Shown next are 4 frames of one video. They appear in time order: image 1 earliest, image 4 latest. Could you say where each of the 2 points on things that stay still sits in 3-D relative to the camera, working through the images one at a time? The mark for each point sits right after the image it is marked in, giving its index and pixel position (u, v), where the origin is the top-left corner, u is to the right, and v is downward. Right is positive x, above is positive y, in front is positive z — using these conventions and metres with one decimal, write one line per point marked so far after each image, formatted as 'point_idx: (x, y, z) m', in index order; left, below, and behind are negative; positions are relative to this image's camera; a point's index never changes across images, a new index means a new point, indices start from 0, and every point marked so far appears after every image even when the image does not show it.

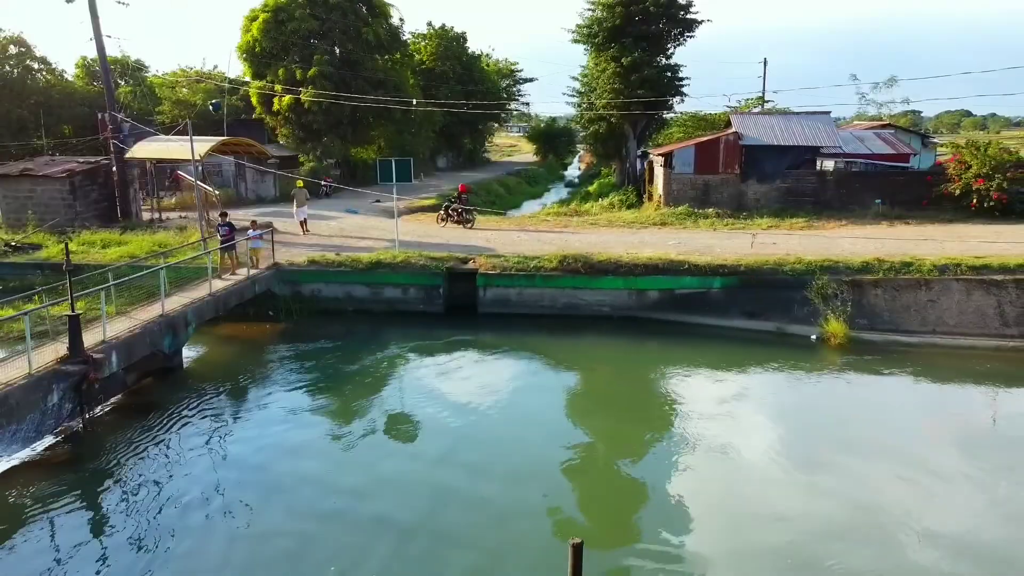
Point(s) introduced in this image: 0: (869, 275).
0: (+5.8, +0.1, +12.0) m
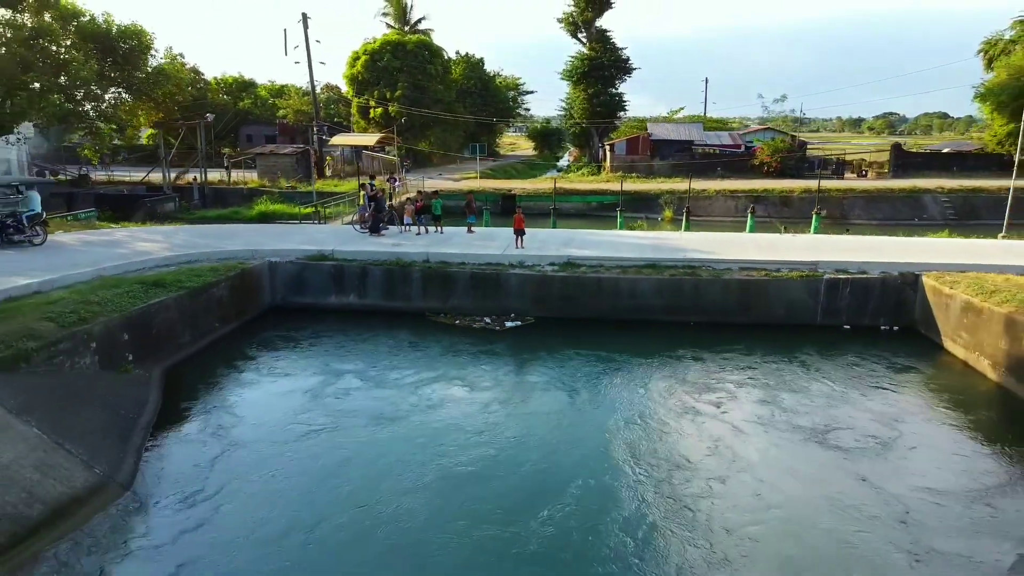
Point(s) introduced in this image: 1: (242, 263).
0: (+6.5, +3.5, +28.1) m
1: (-5.1, +0.5, +14.2) m
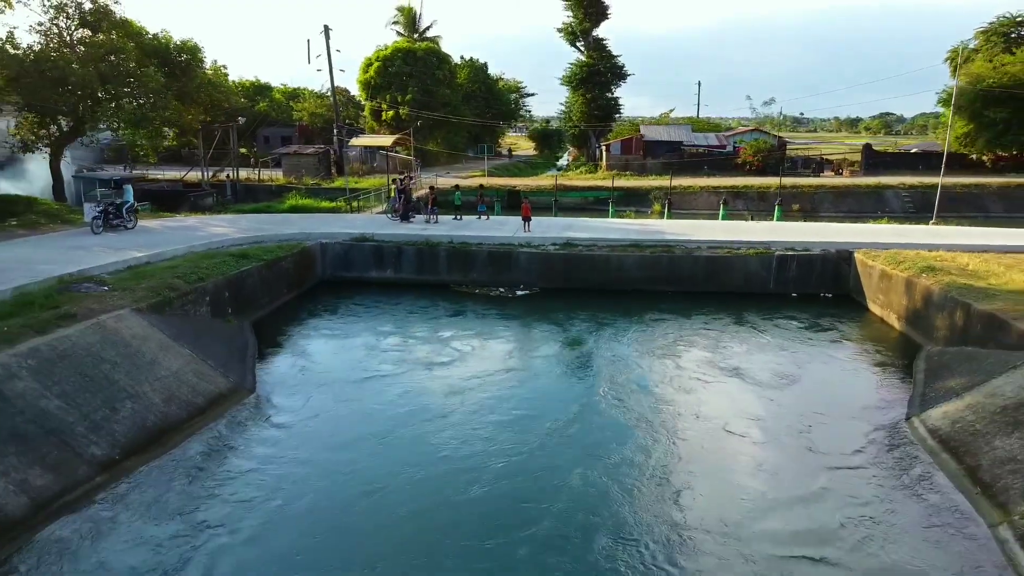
0: (+6.7, +4.1, +31.2) m
1: (-4.9, +1.0, +17.3) m
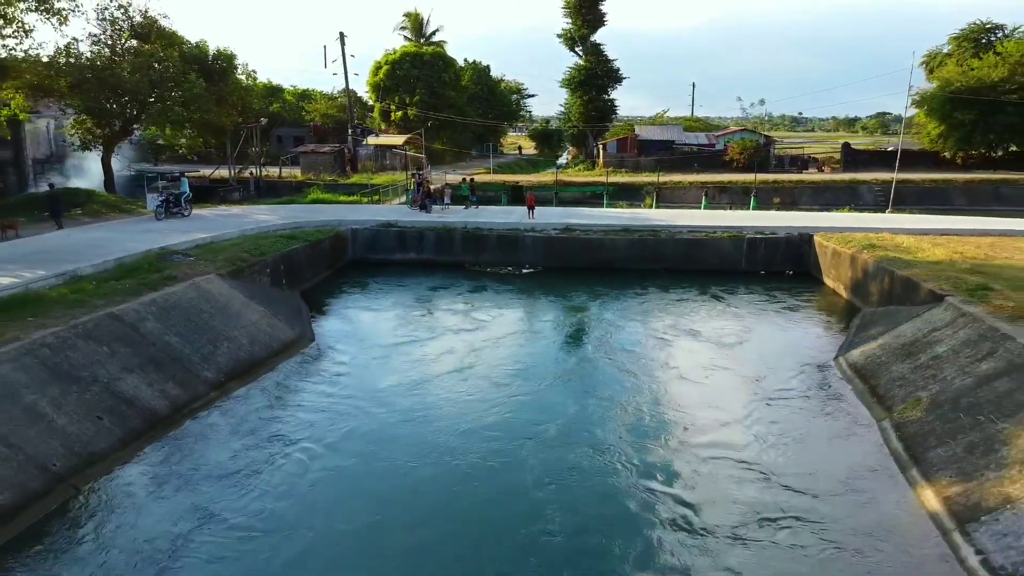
0: (+6.9, +4.6, +33.9) m
1: (-4.8, +1.6, +19.9) m
